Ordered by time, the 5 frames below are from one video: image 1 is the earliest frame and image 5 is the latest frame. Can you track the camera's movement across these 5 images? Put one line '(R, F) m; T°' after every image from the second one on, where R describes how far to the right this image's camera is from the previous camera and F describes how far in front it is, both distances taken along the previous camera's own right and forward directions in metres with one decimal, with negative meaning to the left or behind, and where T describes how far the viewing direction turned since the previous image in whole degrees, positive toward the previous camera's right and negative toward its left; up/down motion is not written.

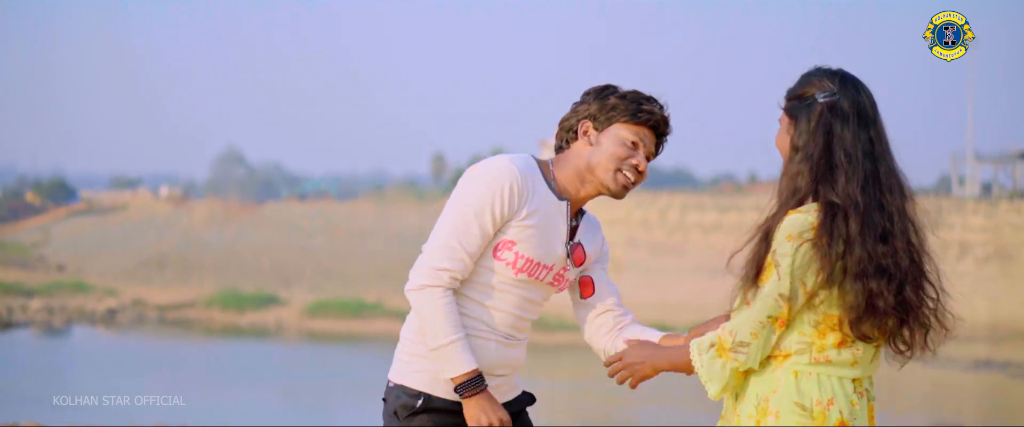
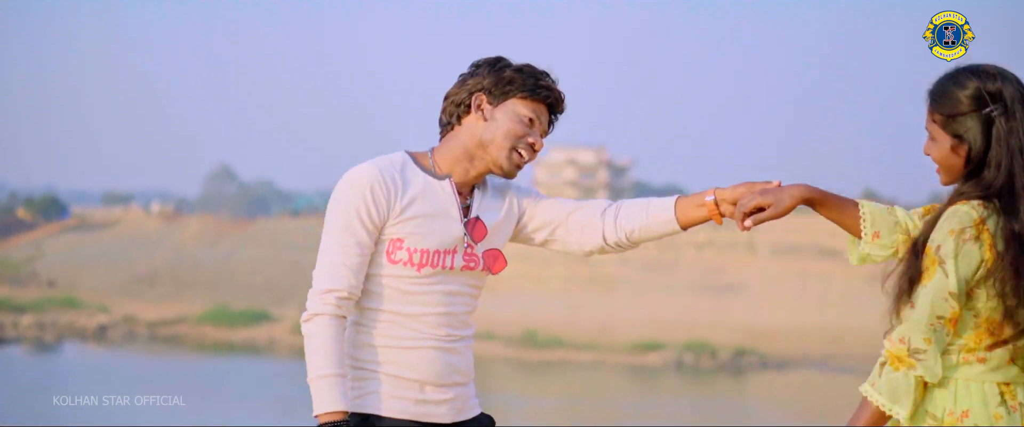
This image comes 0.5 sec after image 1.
(0.0, 0.0) m; 0°
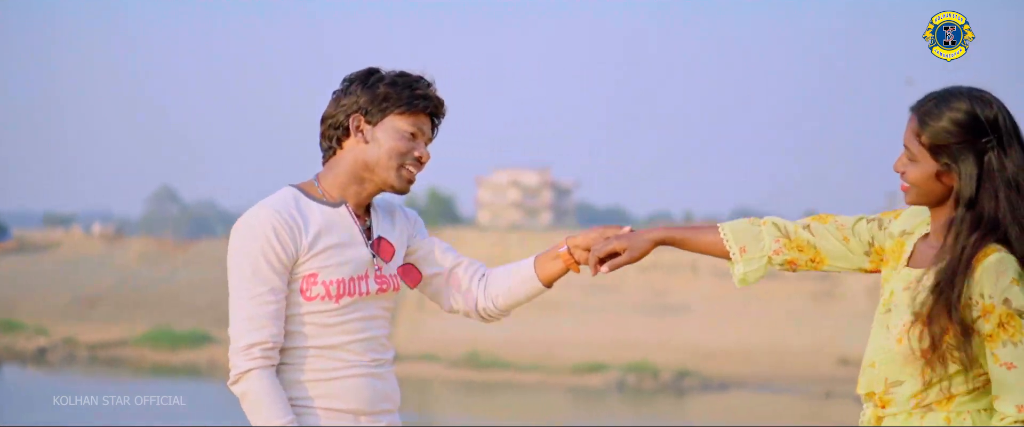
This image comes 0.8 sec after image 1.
(+0.6, +0.1) m; -1°
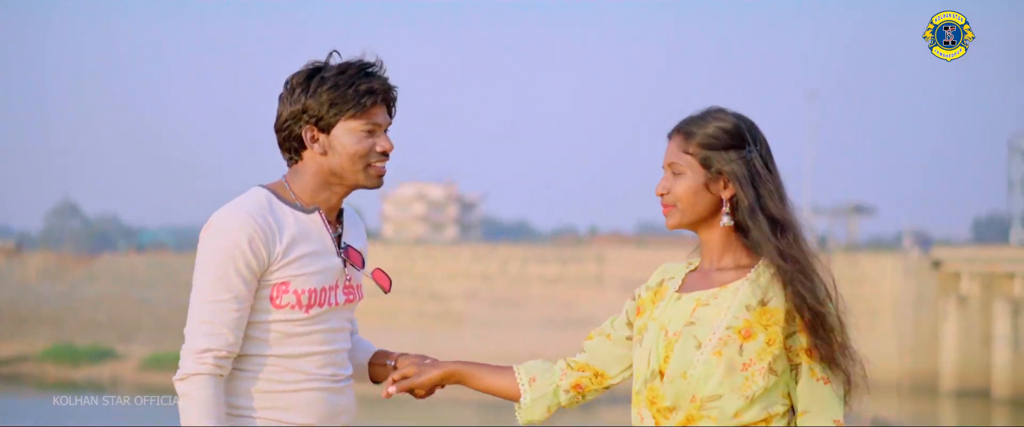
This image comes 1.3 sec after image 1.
(+1.1, -0.2) m; -2°
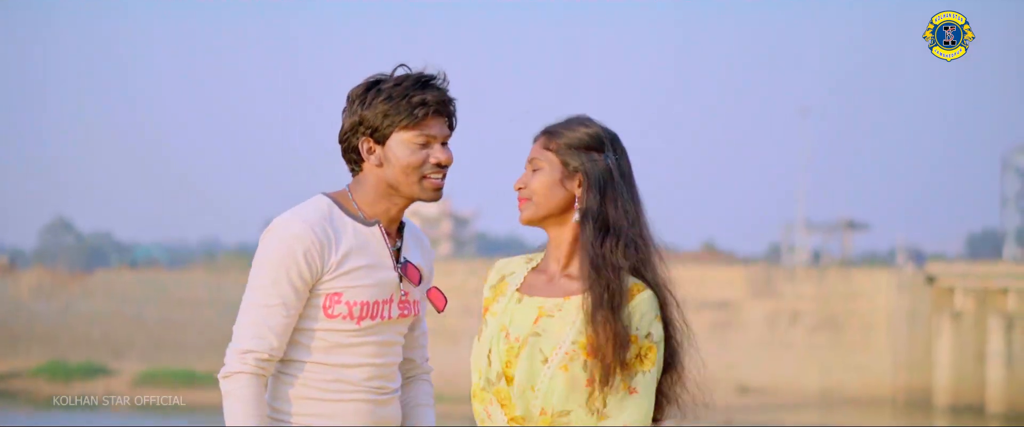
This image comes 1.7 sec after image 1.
(-0.9, +0.8) m; +1°
